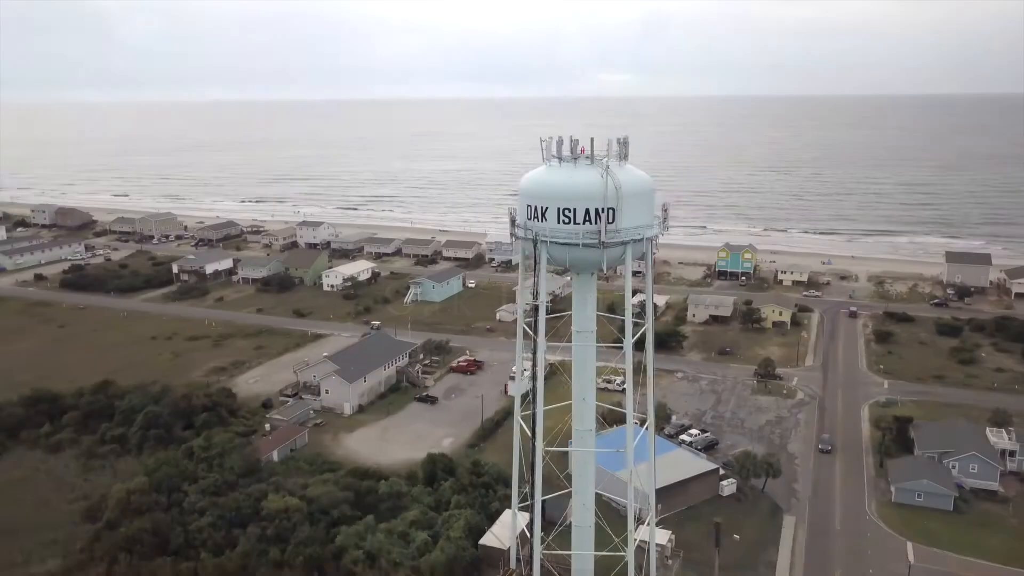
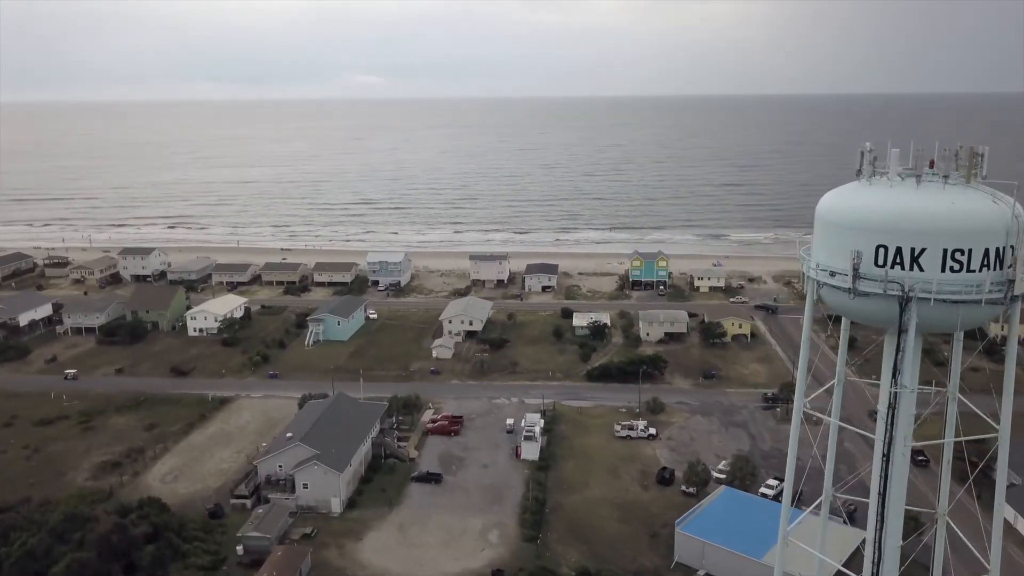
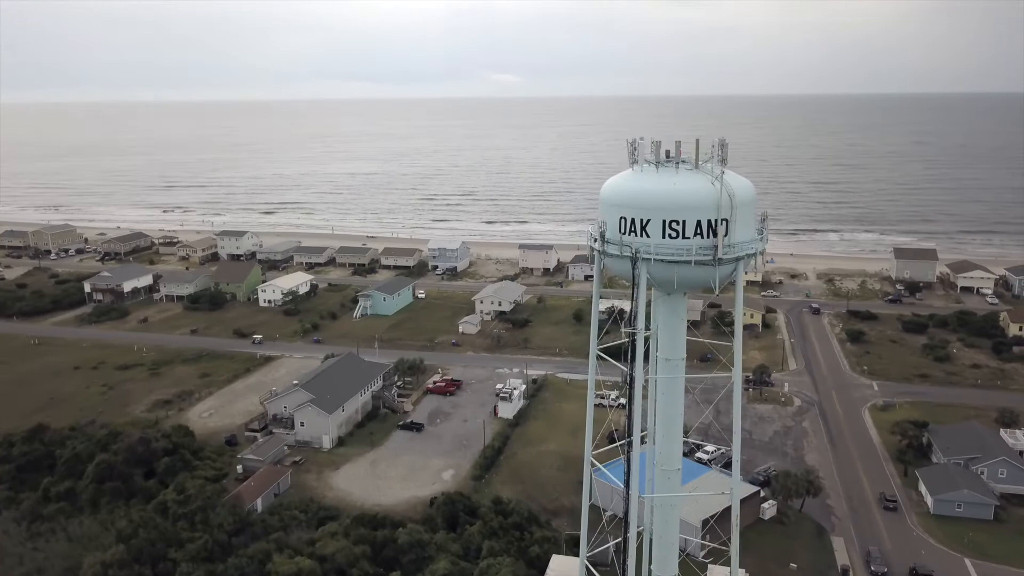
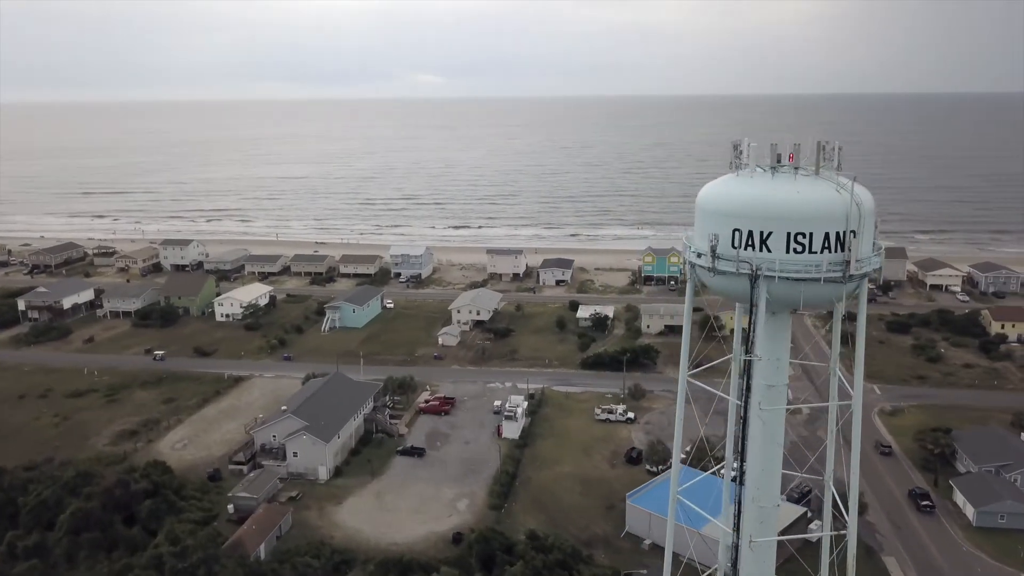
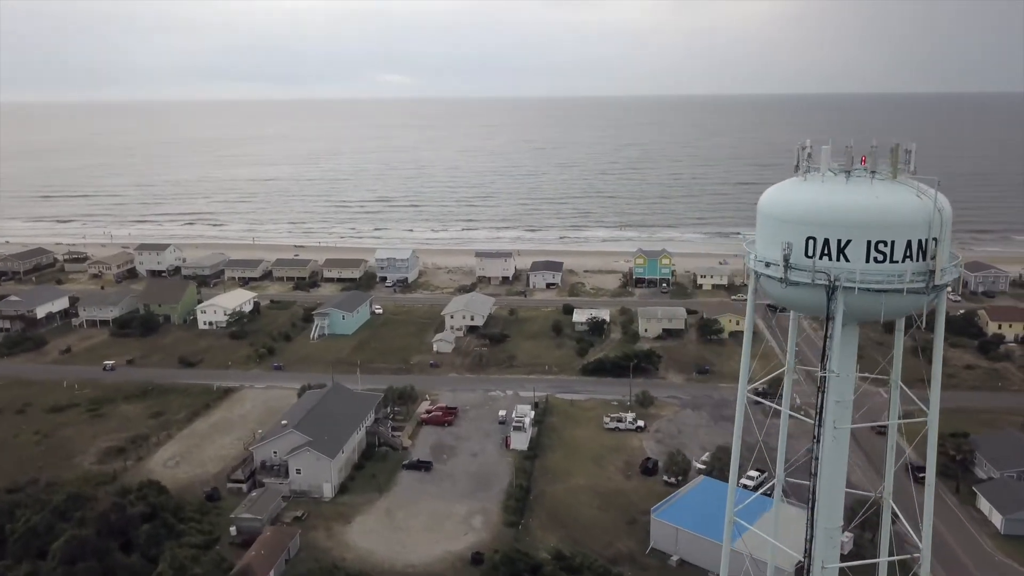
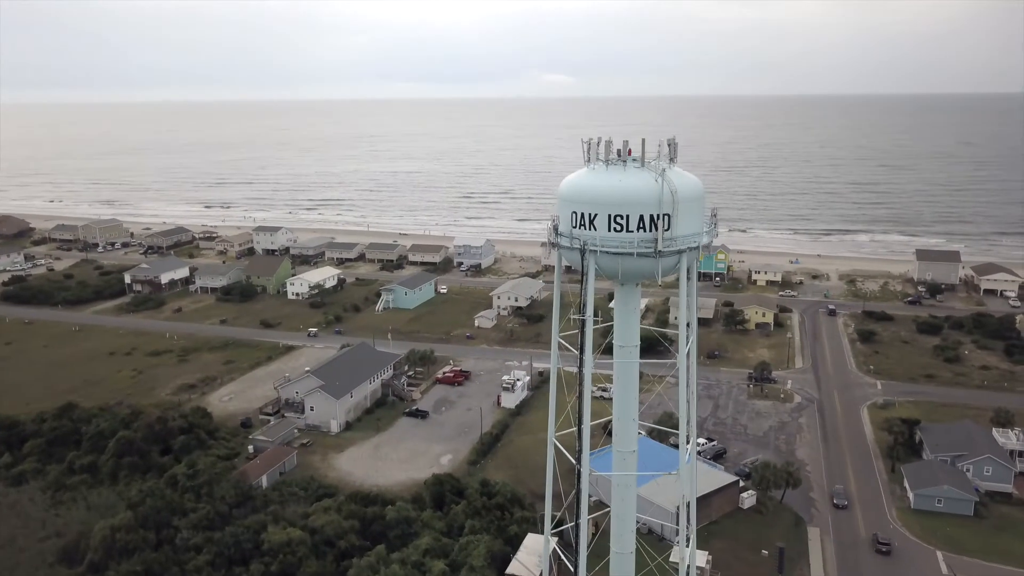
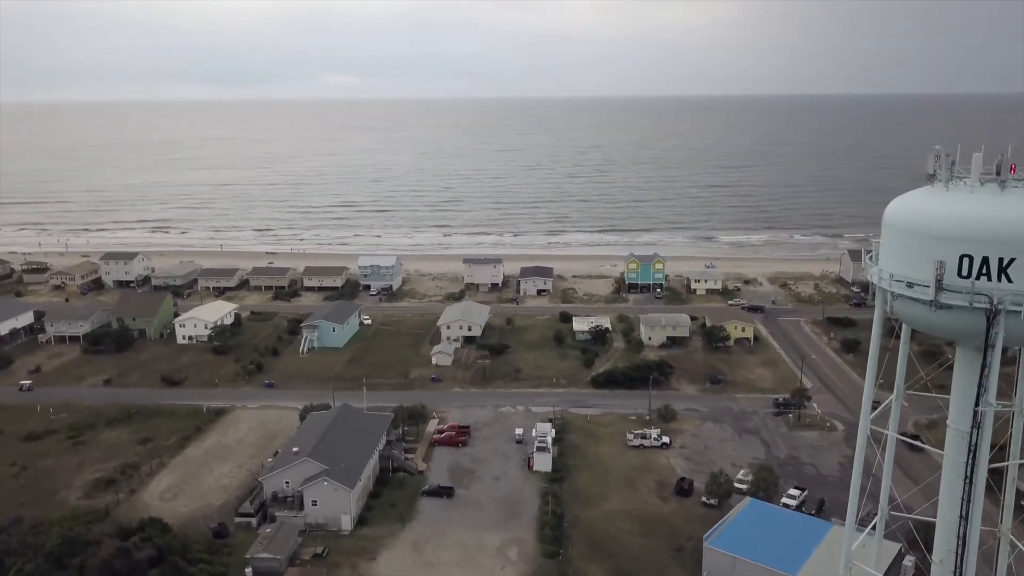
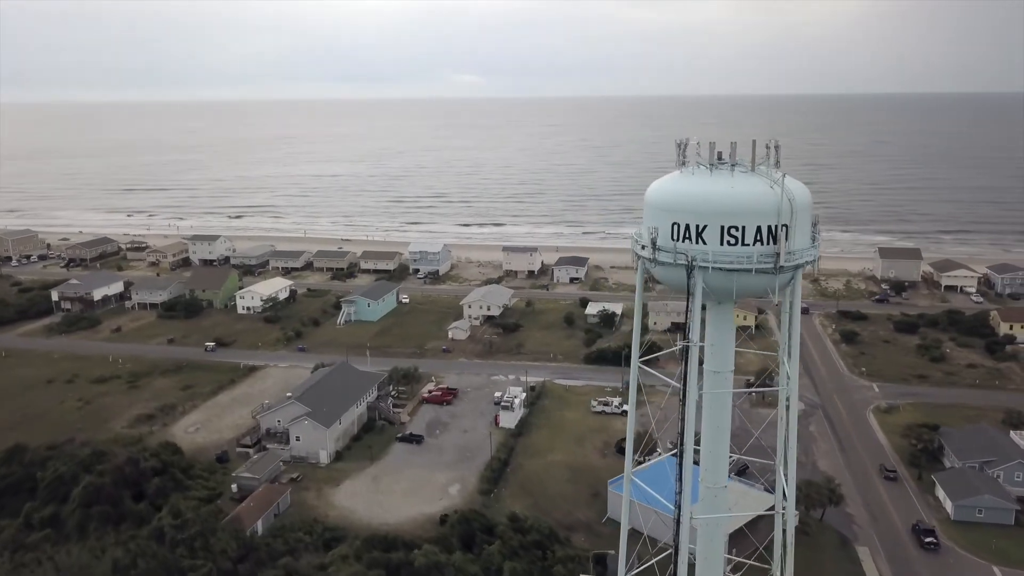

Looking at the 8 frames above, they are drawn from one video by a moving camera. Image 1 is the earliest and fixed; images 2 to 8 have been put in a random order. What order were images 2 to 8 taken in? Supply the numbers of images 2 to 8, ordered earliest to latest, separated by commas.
6, 3, 8, 4, 5, 2, 7
